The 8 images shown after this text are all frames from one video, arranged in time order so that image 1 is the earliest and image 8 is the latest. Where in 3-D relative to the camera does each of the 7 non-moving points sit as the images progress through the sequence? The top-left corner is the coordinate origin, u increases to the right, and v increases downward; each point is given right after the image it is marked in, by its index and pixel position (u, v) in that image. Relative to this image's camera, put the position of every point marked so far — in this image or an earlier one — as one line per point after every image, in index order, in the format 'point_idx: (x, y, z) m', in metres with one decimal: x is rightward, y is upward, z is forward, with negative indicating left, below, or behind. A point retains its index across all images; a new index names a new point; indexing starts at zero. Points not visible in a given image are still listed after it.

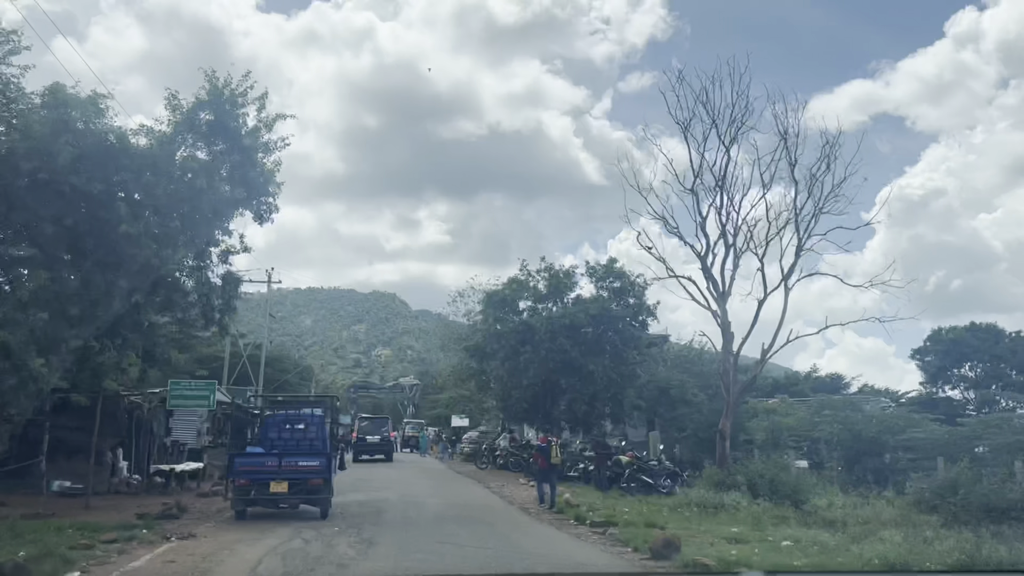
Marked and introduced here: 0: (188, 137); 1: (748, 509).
0: (-6.5, +3.0, +17.1) m
1: (+5.1, -4.8, +18.4) m
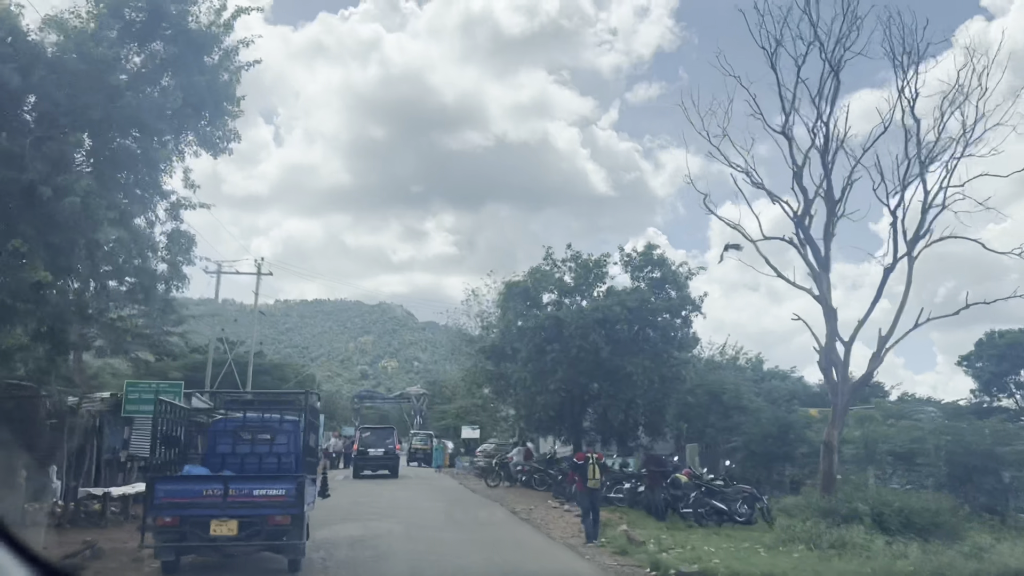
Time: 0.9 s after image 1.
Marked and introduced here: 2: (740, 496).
0: (-5.8, +3.7, +12.3) m
1: (+5.9, -4.1, +13.3) m
2: (+5.2, -4.8, +19.6) m
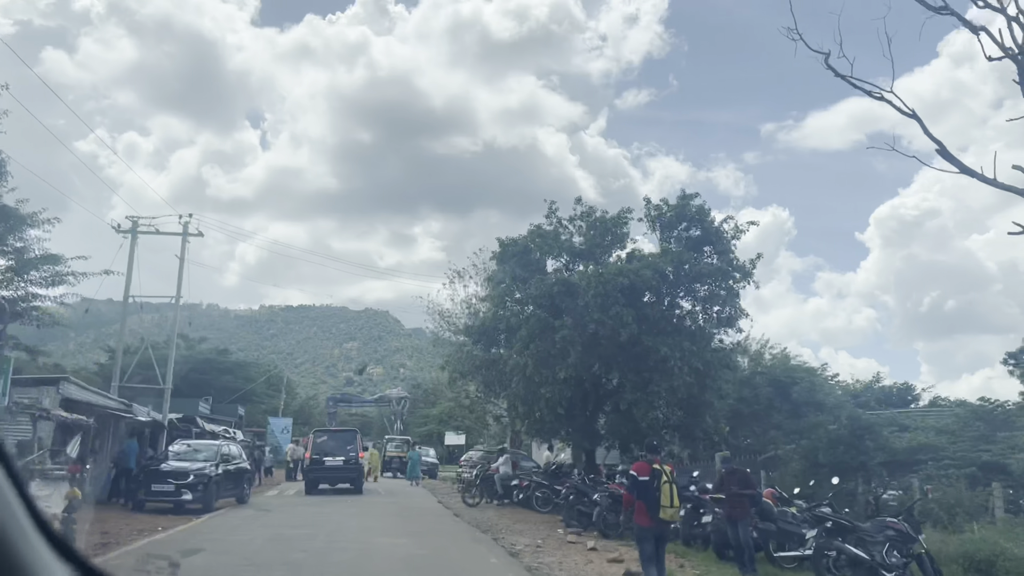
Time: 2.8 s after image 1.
0: (-5.6, +5.1, +4.7) m
1: (+6.0, -2.8, +5.8) m
2: (+5.3, -3.5, +12.1) m
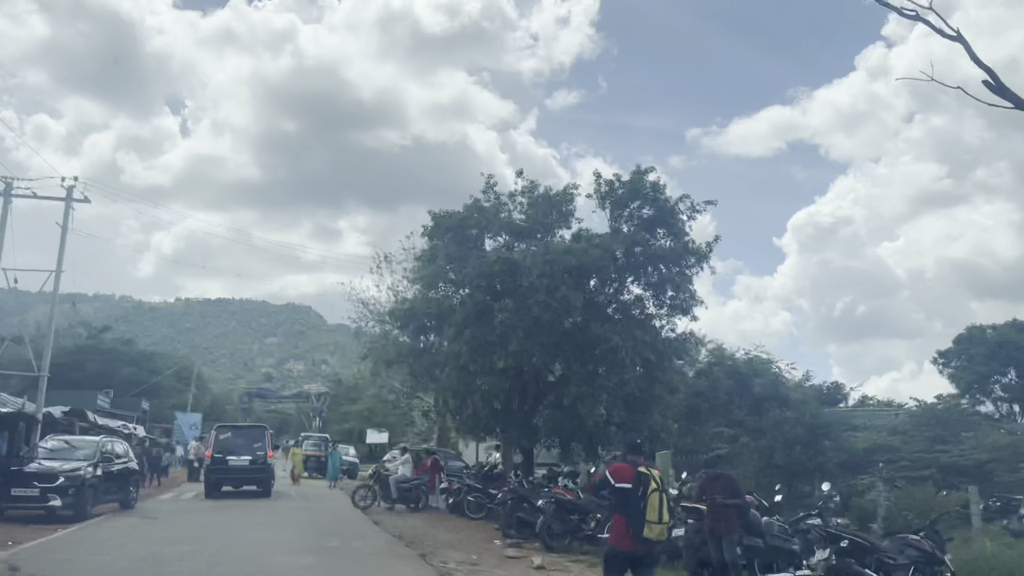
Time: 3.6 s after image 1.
0: (-5.4, +5.7, +1.5) m
1: (+5.9, -2.4, +3.7) m
2: (+4.6, -3.1, +9.8) m
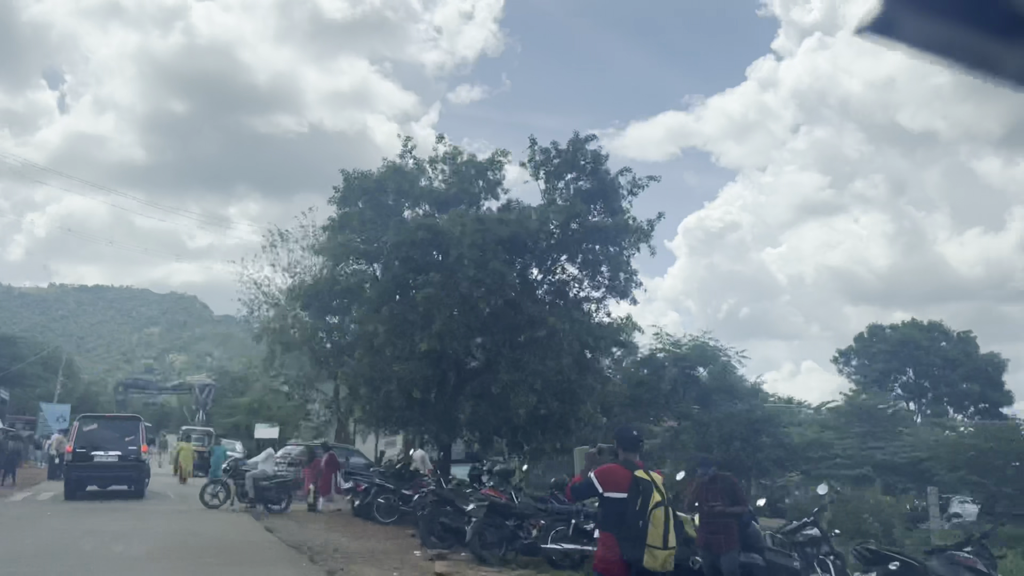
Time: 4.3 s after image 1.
0: (-4.5, +6.3, -1.6) m
1: (+6.2, -2.1, +1.9) m
2: (+4.2, -2.7, +7.9) m
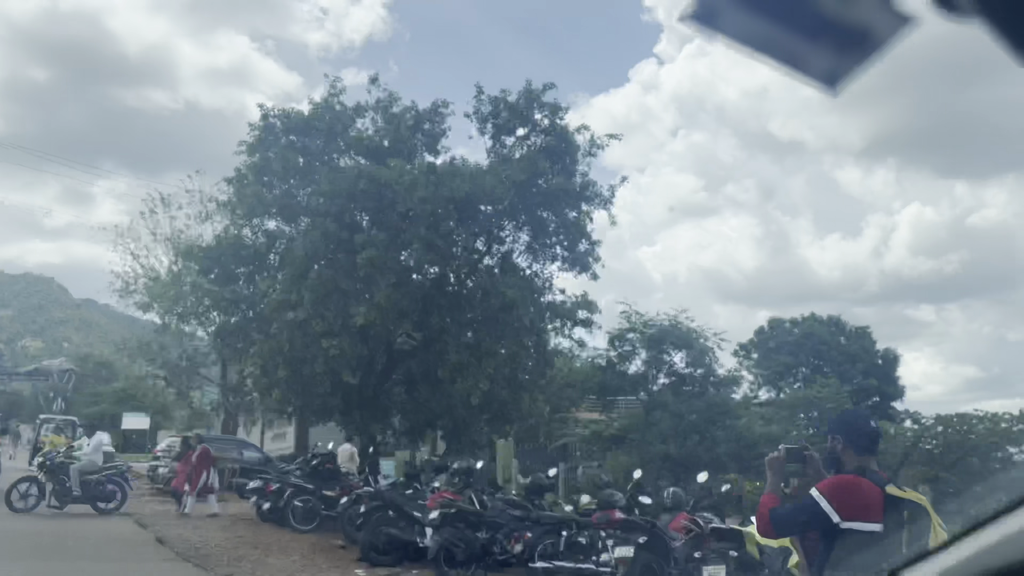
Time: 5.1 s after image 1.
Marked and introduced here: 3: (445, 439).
0: (-2.4, +6.8, -4.9) m
1: (+7.5, -1.8, +0.2) m
2: (+4.7, -2.3, +5.8) m
3: (-1.3, -3.2, +17.8) m
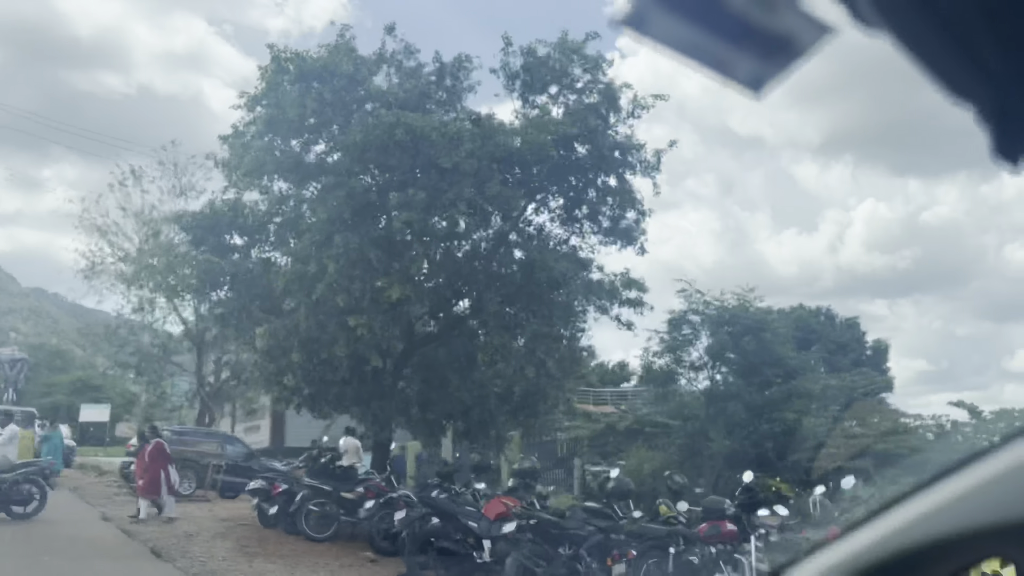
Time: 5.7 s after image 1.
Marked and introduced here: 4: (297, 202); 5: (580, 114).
0: (-0.5, +7.1, -7.0) m
1: (+9.0, -1.6, -1.4) m
2: (+5.9, -2.0, +4.1) m
3: (-0.6, -2.7, +15.8) m
4: (-3.7, +1.4, +14.3) m
5: (+1.1, +3.2, +15.7) m
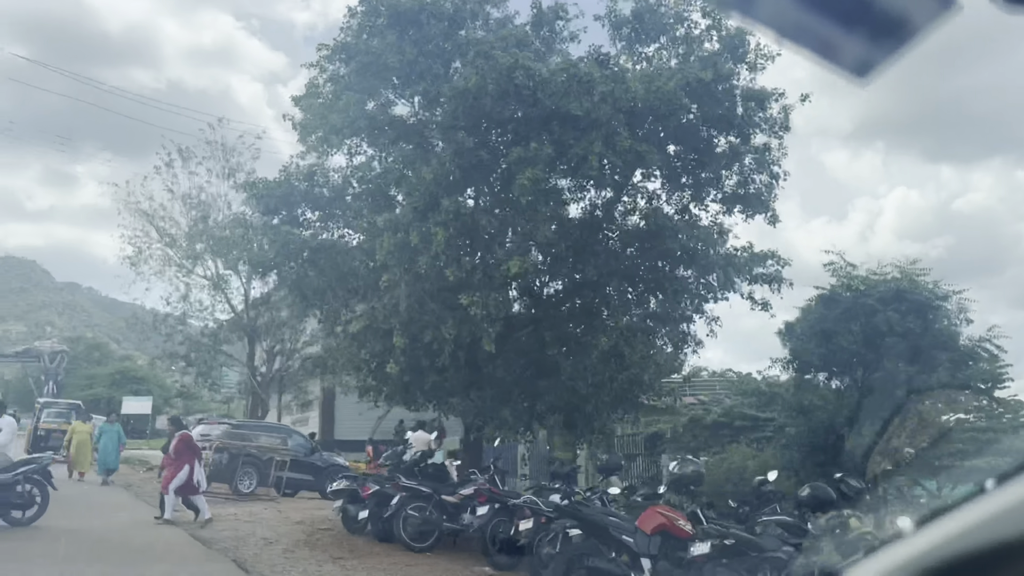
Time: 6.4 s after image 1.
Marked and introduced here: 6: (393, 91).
0: (+0.6, +7.3, -8.9) m
1: (+10.4, -1.2, -3.5) m
2: (+7.4, -1.6, +2.0) m
3: (+1.2, -2.3, +13.9) m
4: (-1.9, +1.8, +12.5) m
5: (+2.9, +3.6, +13.8) m
6: (-2.0, +2.8, +12.6) m
